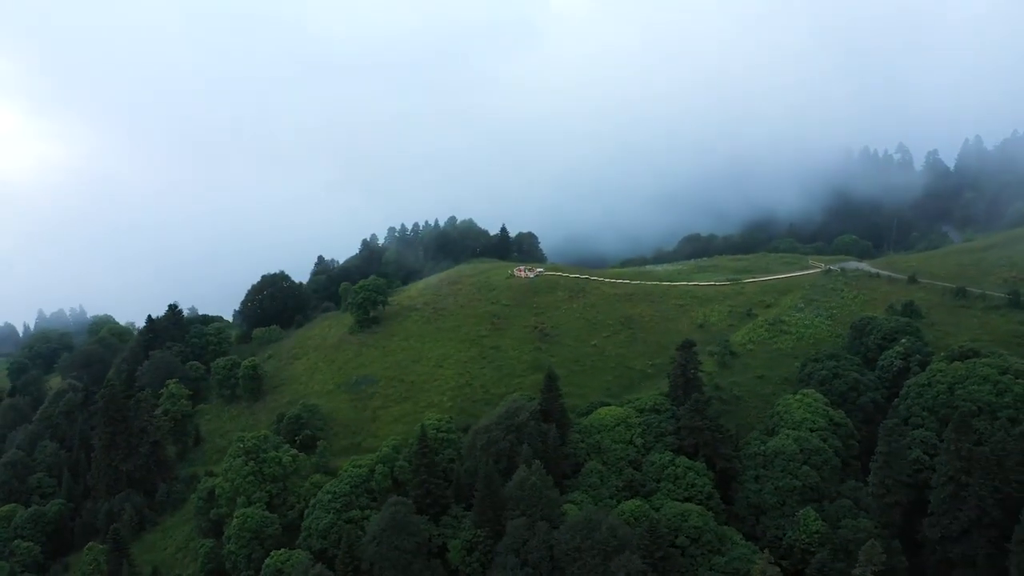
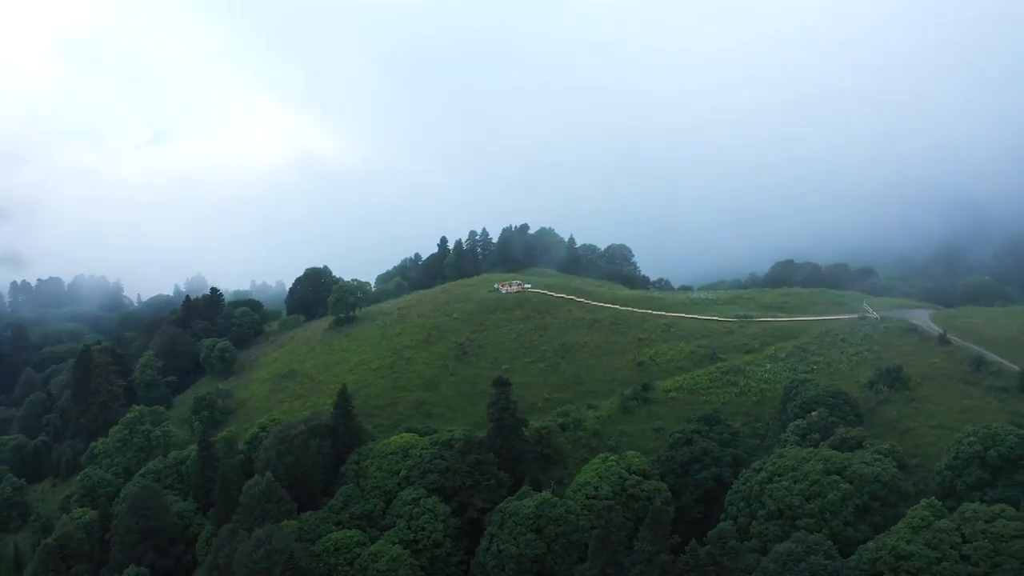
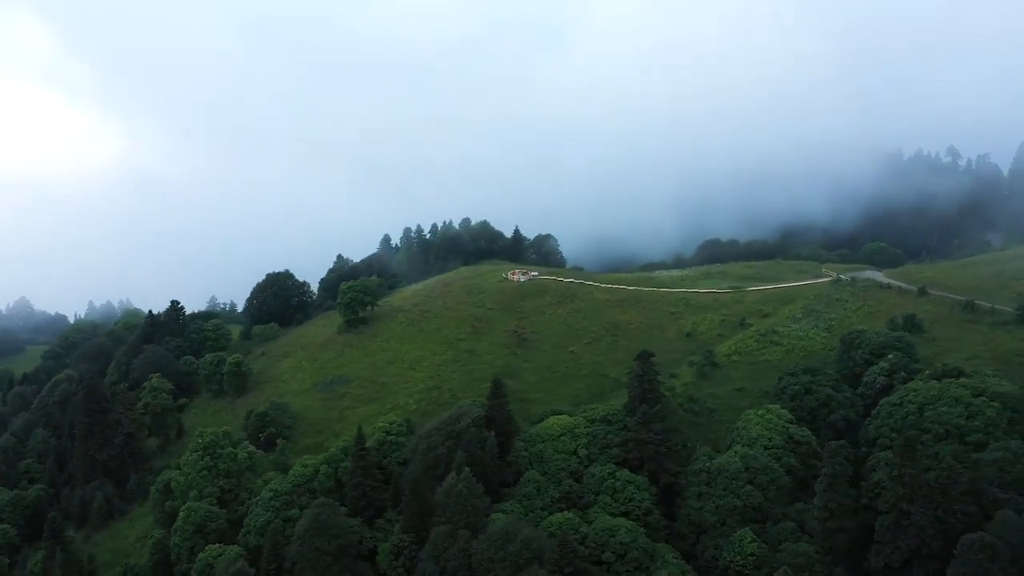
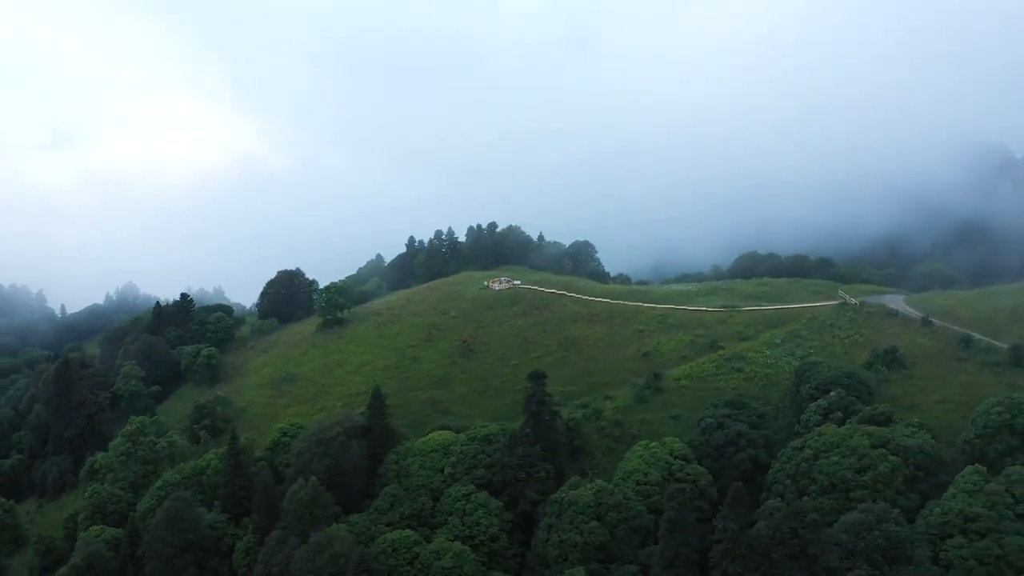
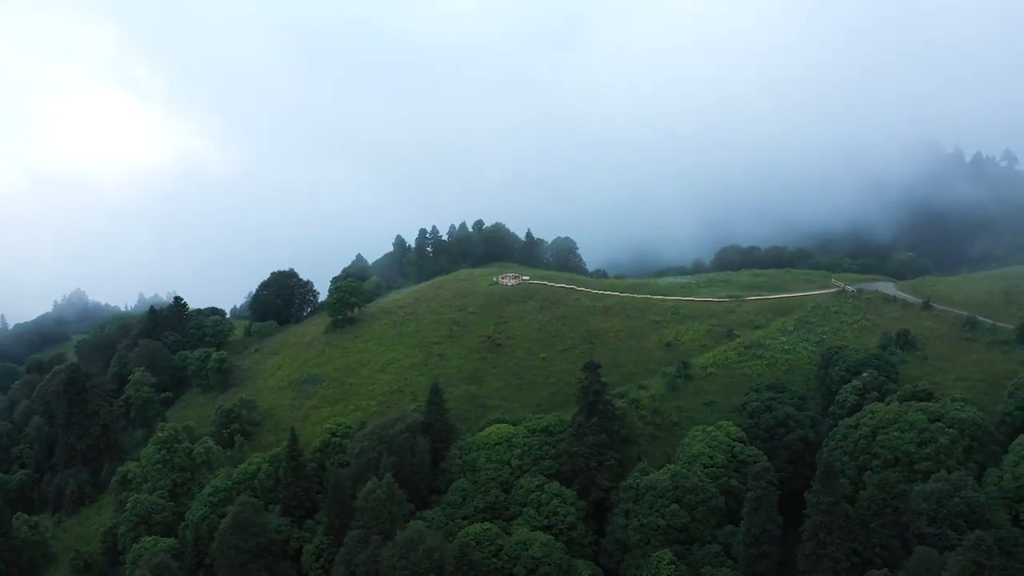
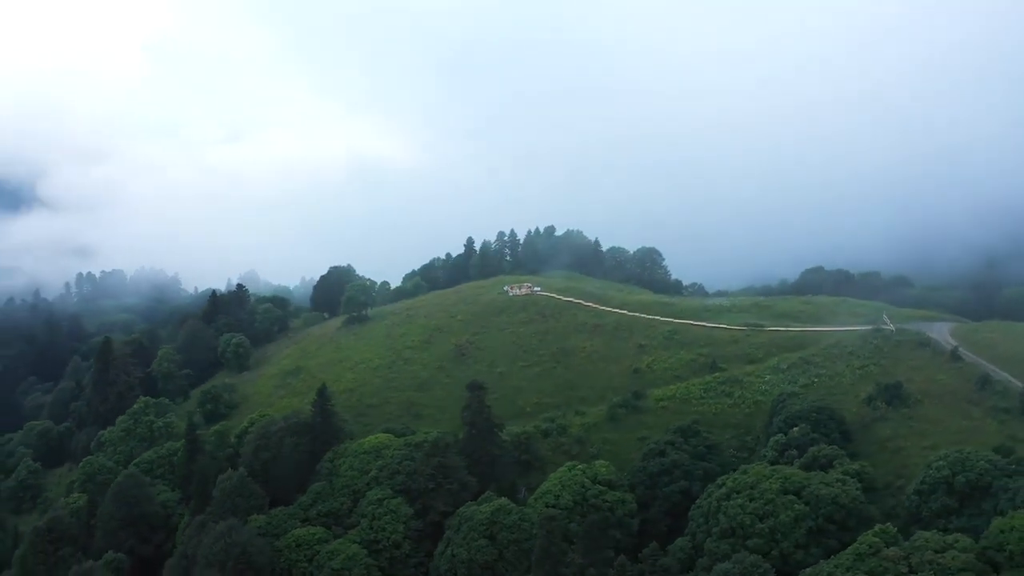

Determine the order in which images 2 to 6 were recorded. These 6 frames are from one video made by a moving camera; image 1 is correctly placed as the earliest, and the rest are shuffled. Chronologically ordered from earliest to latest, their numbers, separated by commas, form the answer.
3, 5, 4, 2, 6
